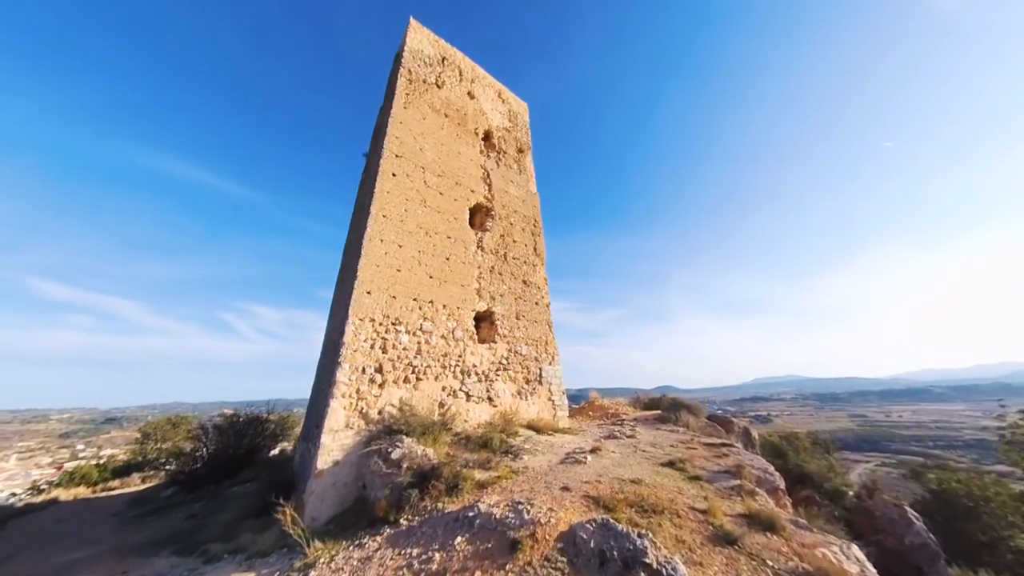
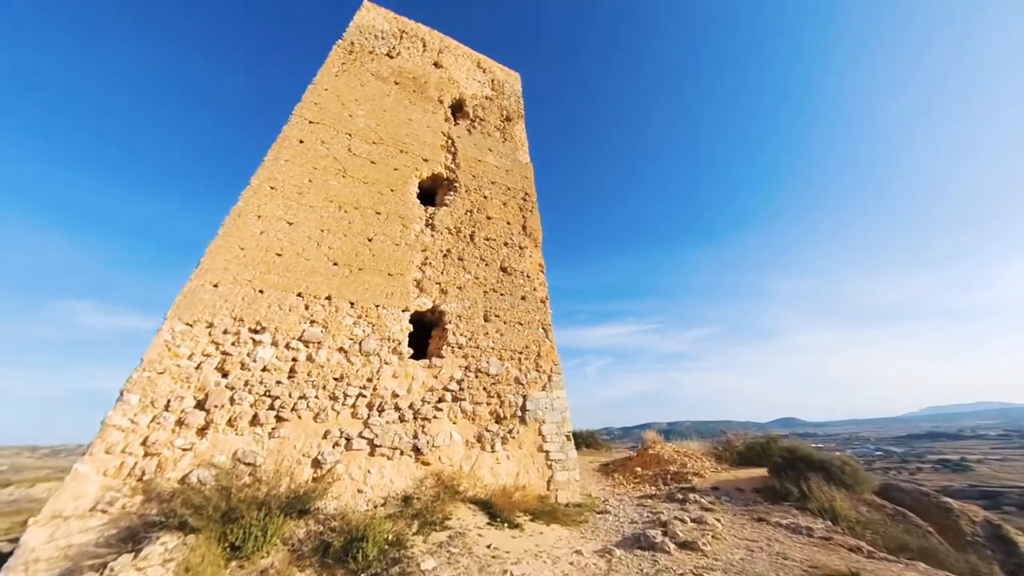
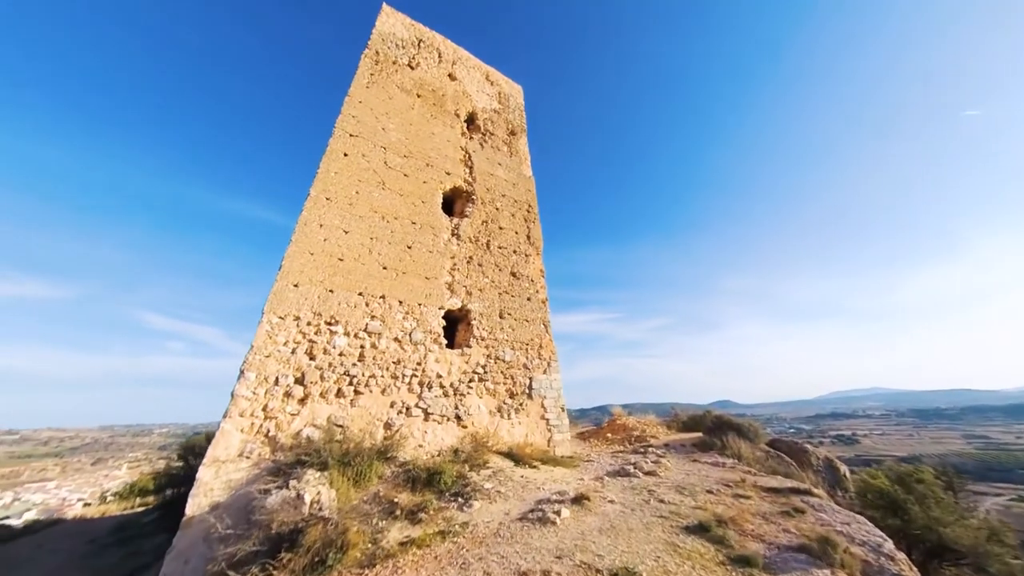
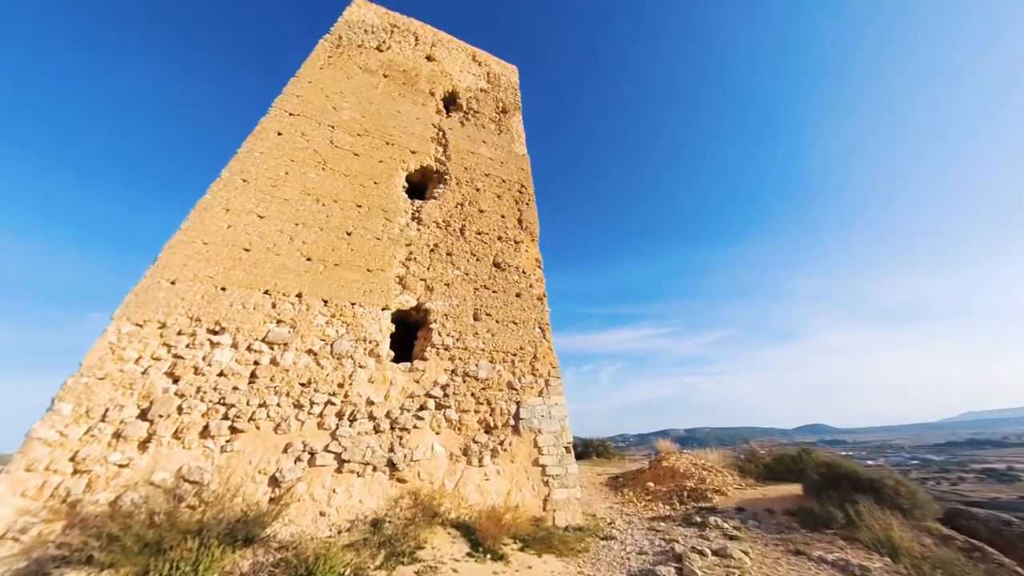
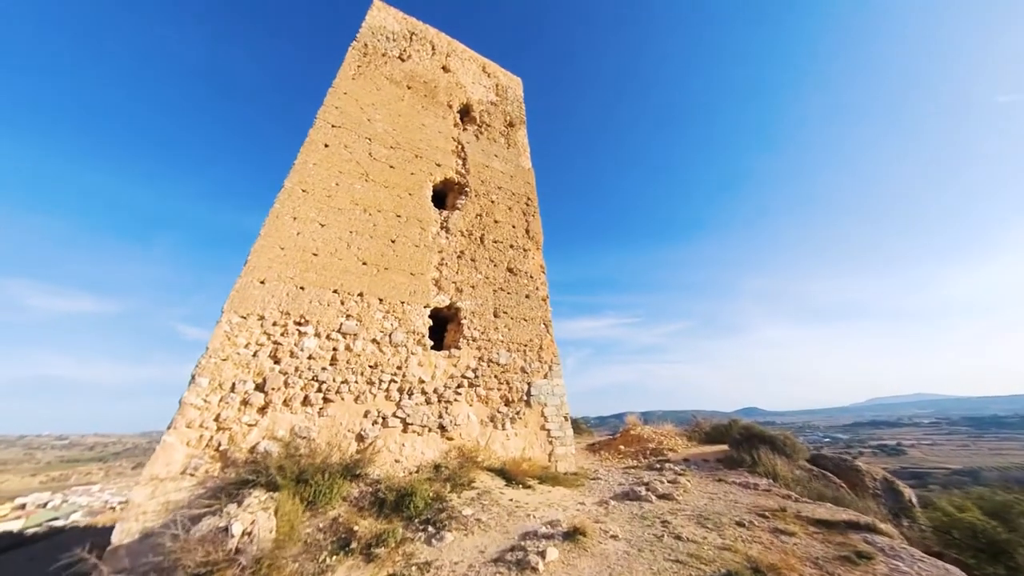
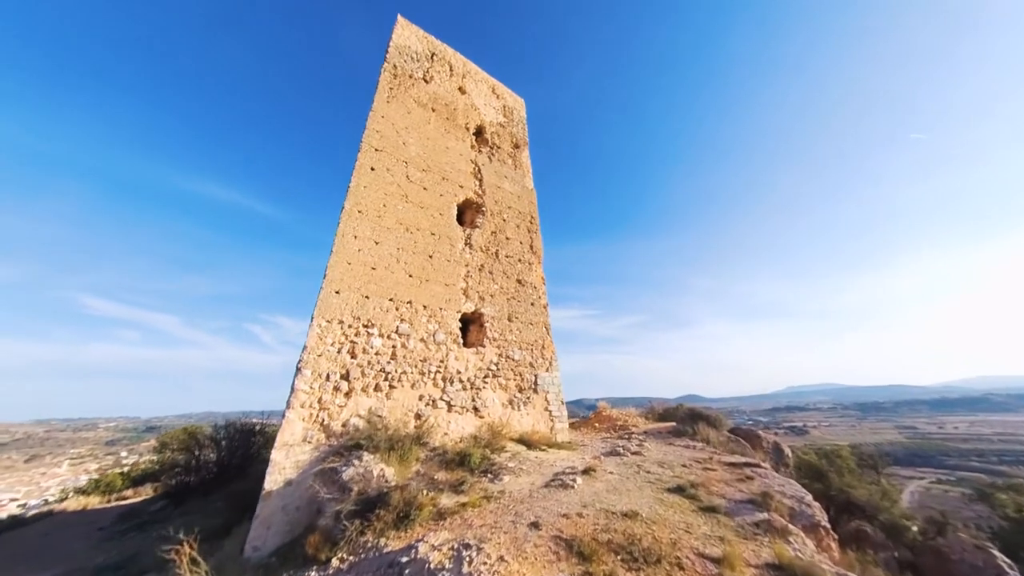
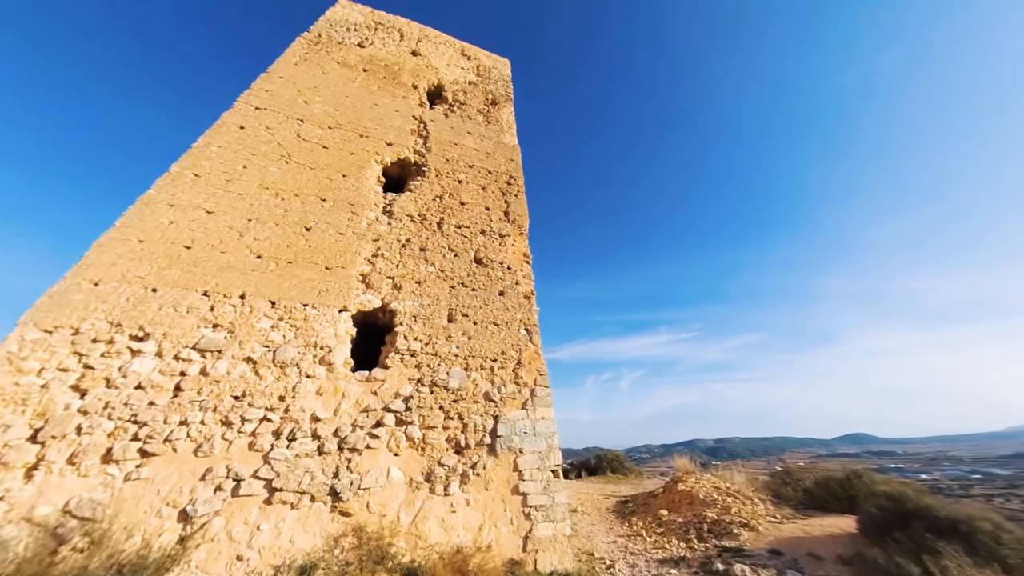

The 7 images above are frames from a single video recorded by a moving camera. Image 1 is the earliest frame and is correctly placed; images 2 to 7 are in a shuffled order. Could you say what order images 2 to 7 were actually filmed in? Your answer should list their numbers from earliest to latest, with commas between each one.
6, 3, 5, 2, 4, 7
